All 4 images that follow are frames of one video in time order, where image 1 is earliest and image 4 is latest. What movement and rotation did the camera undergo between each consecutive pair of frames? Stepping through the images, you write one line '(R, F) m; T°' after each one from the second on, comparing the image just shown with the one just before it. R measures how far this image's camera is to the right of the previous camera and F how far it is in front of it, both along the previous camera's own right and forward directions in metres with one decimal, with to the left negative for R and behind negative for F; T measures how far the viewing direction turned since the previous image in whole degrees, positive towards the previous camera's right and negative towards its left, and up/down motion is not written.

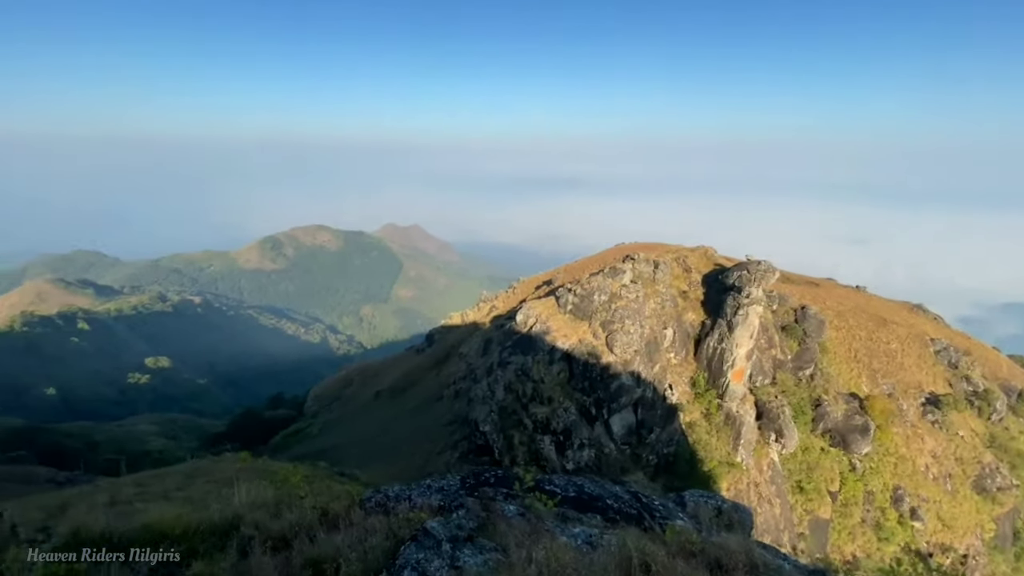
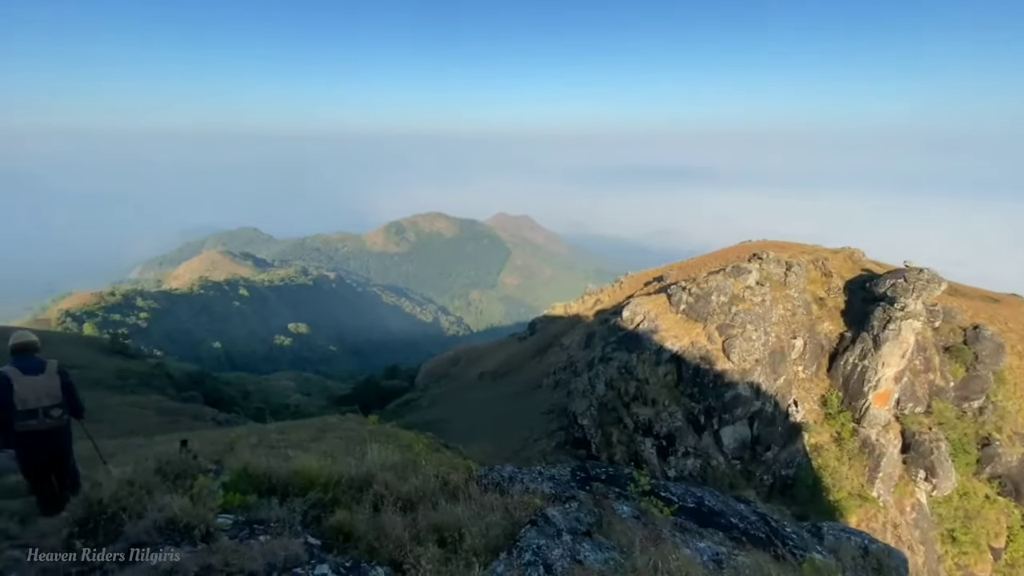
(-0.8, +0.2) m; -13°
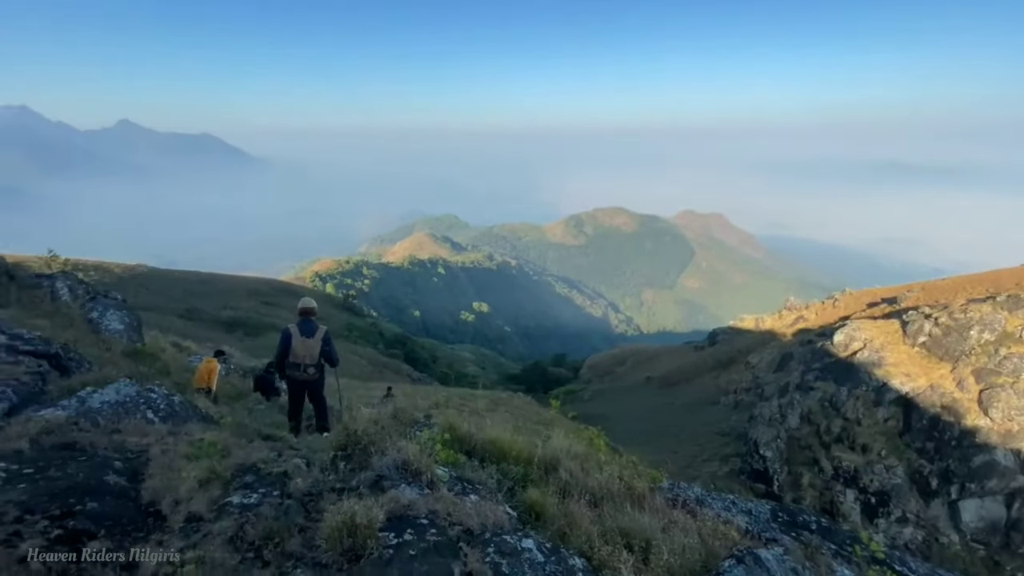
(-1.1, +0.1) m; -21°
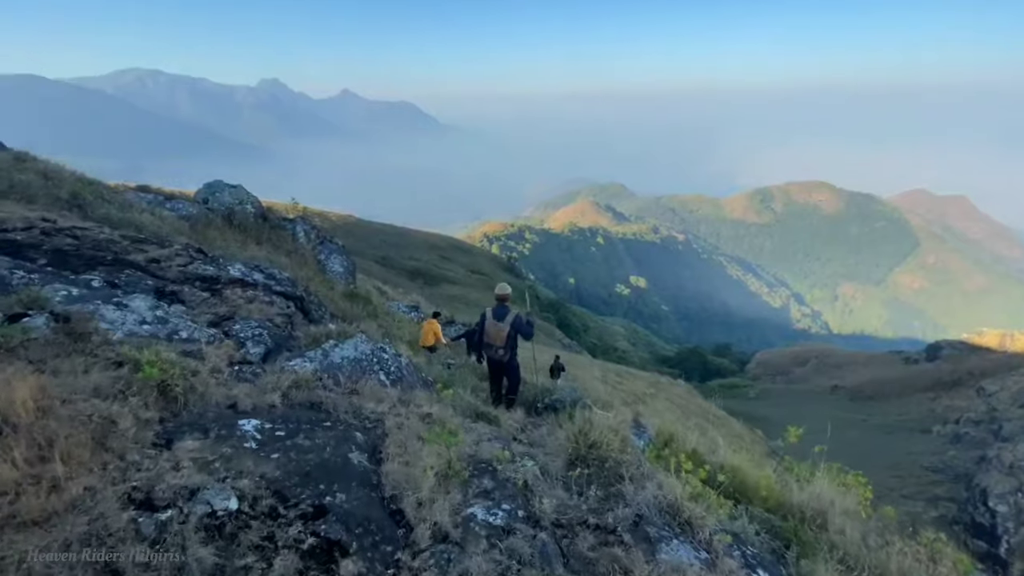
(-2.8, +2.4) m; -19°
